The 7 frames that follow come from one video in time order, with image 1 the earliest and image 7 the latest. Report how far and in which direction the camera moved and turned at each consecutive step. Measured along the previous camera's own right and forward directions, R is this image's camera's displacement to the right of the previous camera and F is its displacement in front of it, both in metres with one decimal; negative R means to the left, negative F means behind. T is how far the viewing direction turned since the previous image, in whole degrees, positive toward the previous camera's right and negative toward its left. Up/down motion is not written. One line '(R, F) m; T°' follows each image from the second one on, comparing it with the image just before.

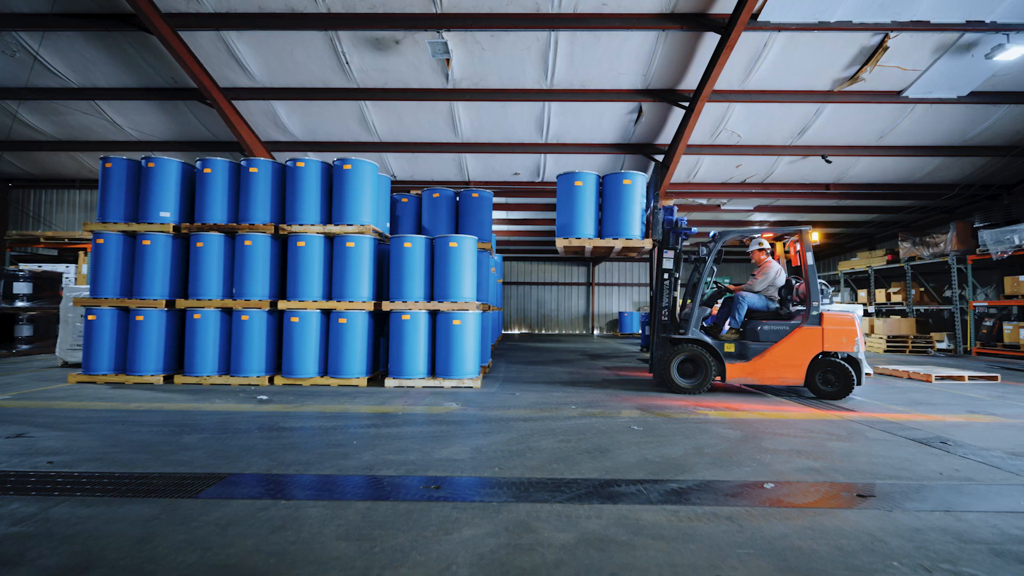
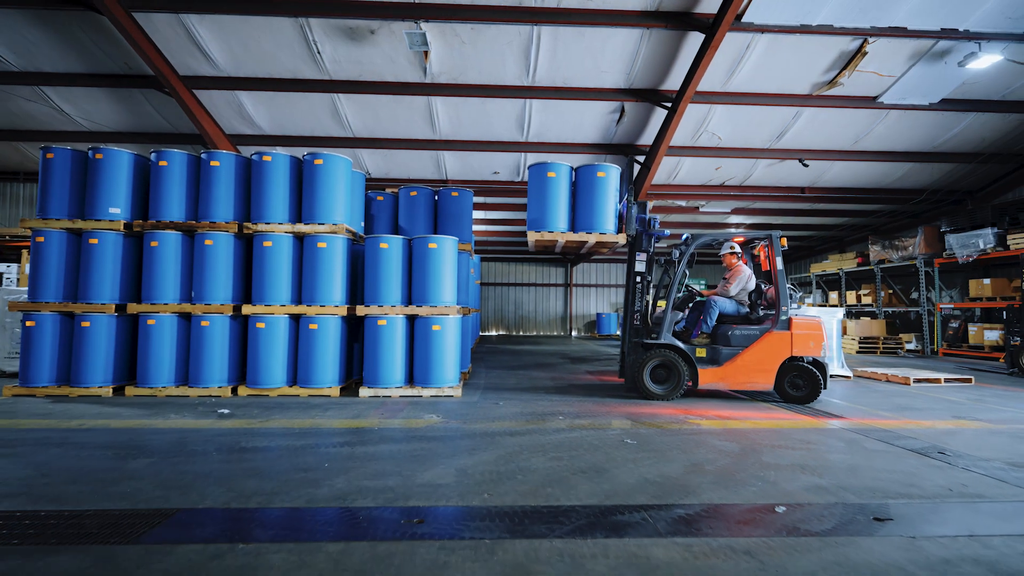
(-0.1, +0.3) m; +3°
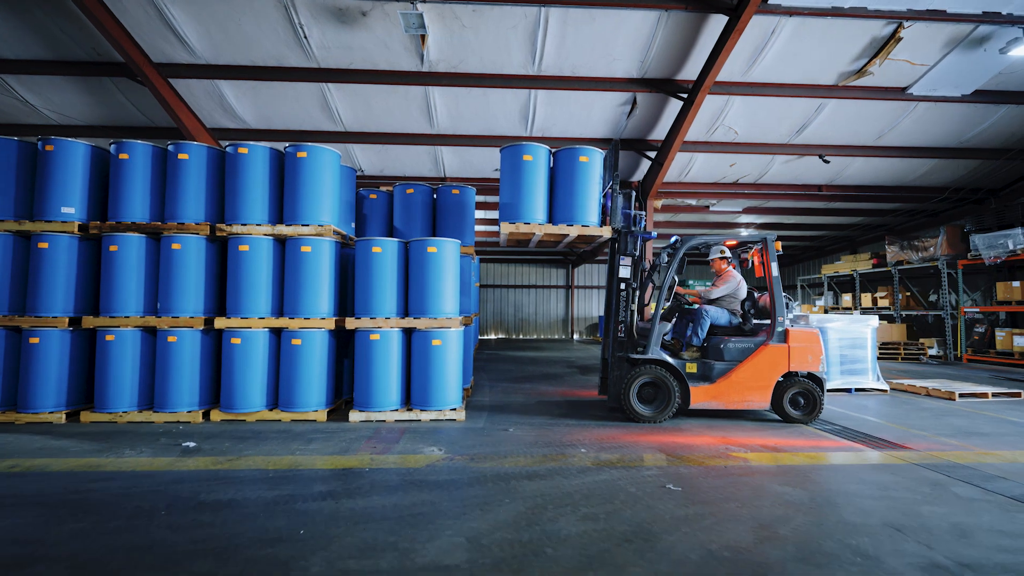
(-0.2, +0.7) m; +1°
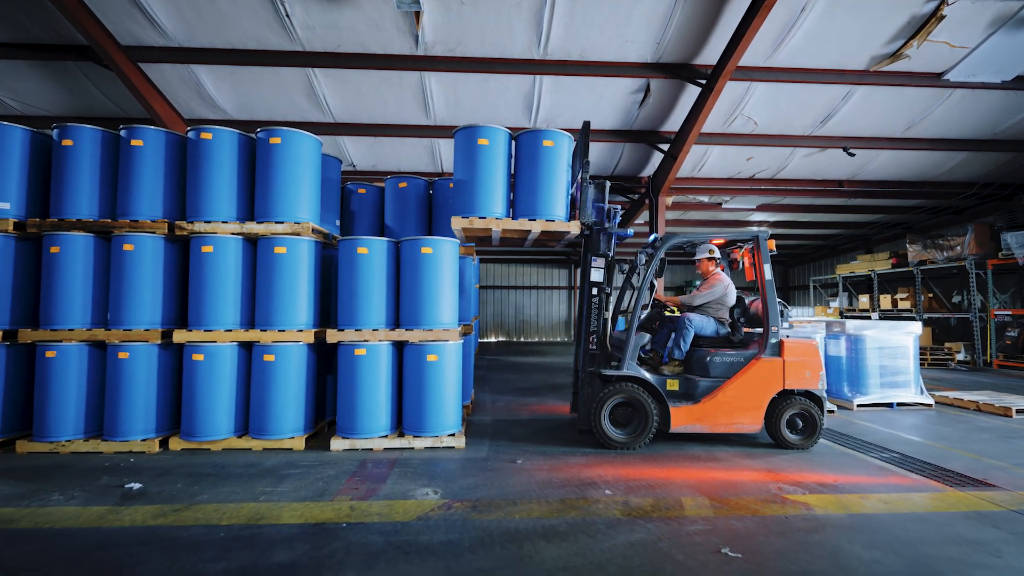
(-0.1, +0.7) m; 0°
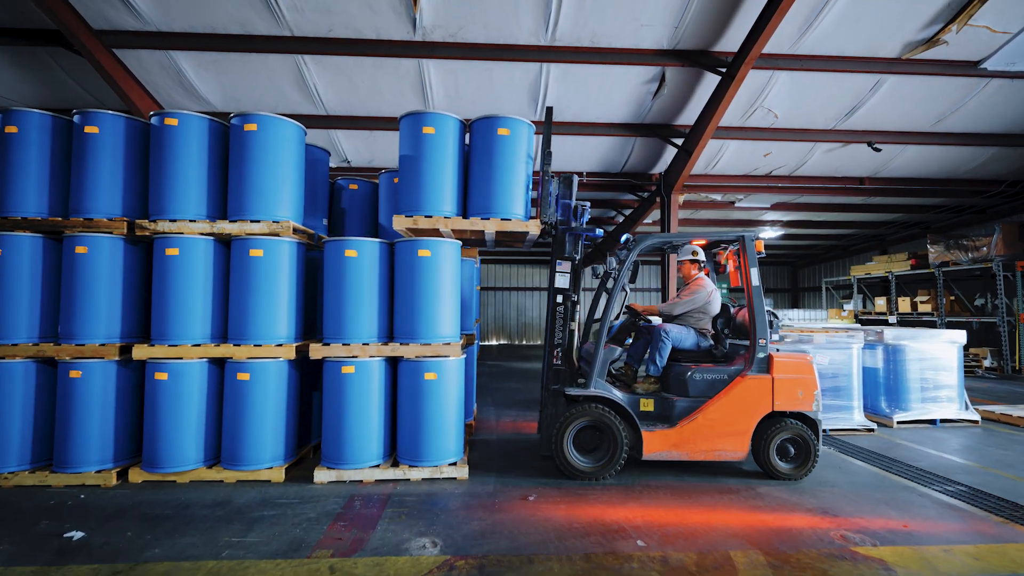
(-0.1, +0.6) m; 0°
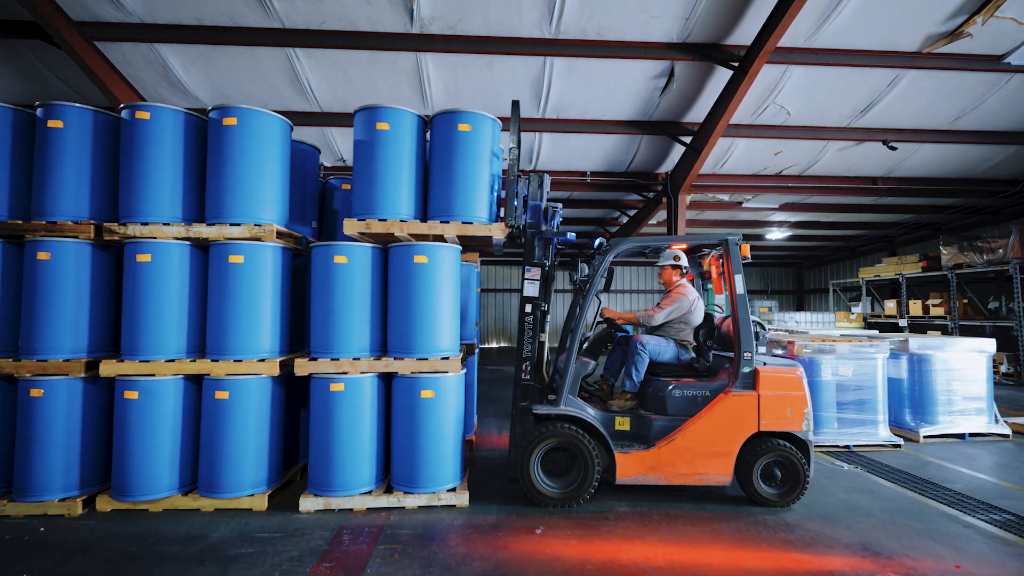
(0.0, +0.3) m; 0°
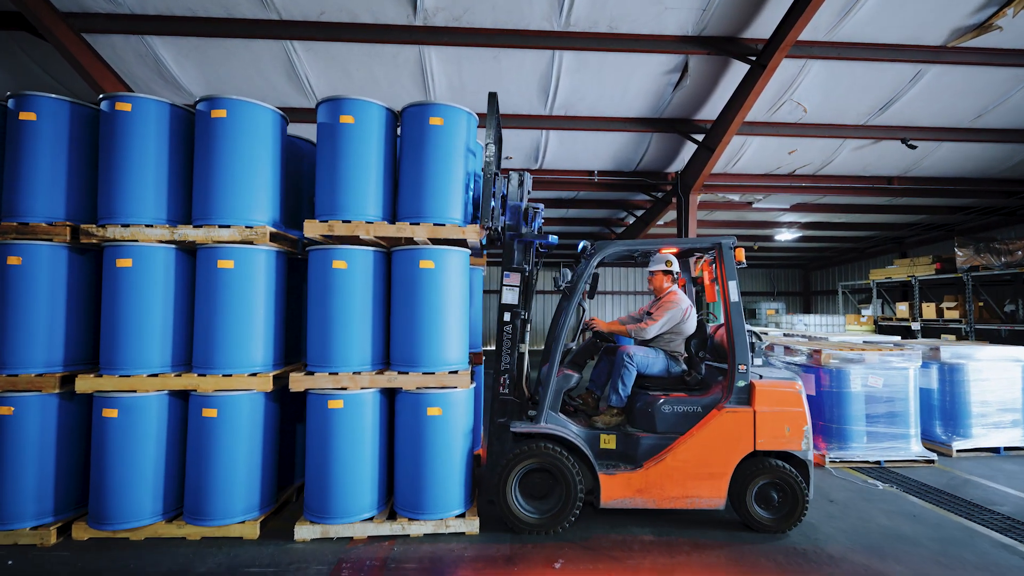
(-0.1, +0.3) m; 0°
